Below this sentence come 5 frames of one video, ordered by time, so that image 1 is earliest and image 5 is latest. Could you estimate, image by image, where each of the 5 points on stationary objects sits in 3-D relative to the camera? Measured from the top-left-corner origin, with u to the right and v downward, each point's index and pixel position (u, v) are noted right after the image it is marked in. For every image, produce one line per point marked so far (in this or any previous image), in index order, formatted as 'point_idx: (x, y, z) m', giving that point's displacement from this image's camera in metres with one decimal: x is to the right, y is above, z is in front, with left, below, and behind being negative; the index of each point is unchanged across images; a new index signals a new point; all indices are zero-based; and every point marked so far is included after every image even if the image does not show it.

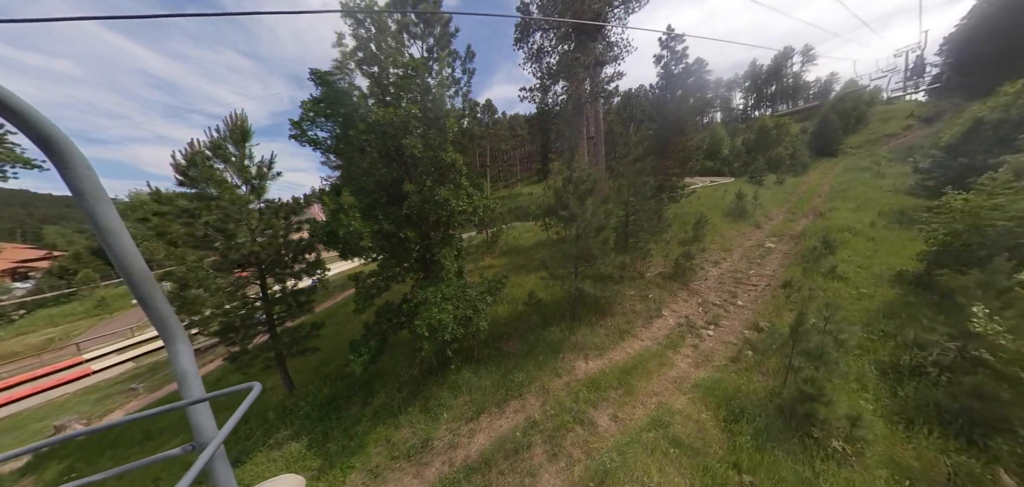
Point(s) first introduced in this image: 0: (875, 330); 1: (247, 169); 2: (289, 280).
0: (+10.5, -2.5, +8.3) m
1: (-7.1, +1.9, +7.7) m
2: (-6.3, -1.0, +8.1) m
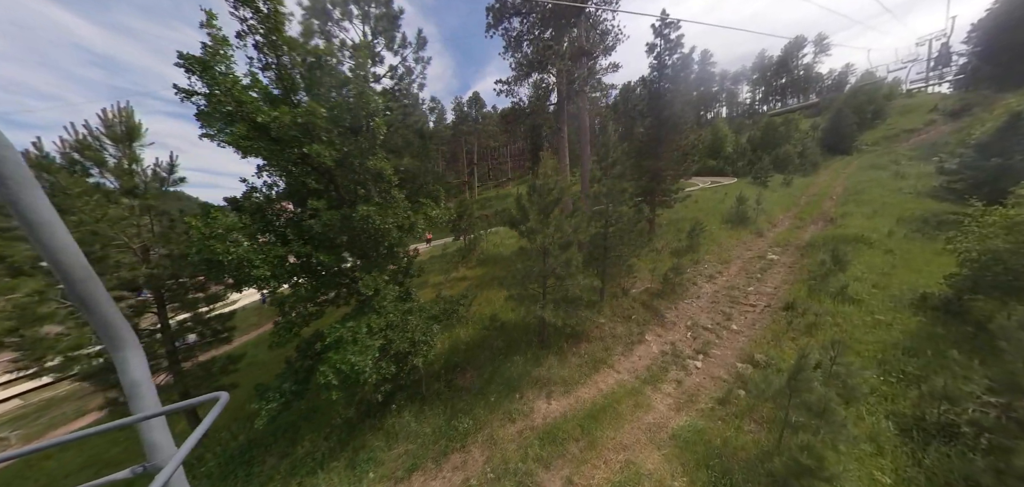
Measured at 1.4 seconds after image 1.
0: (+9.2, -3.1, +6.9) m
1: (-8.3, +1.4, +6.6) m
2: (-7.6, -1.6, +7.1) m
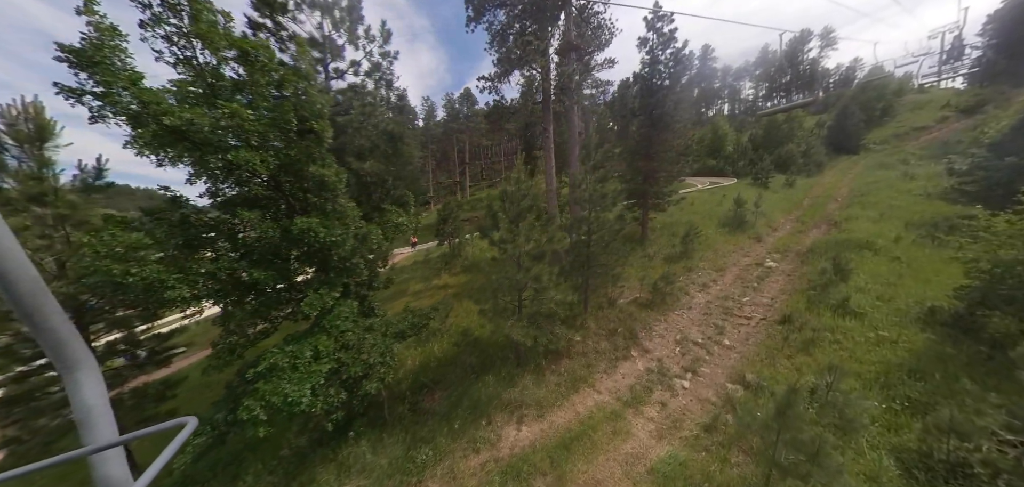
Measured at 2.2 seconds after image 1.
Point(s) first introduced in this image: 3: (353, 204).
0: (+8.5, -3.4, +6.3) m
1: (-9.1, +1.1, +6.1) m
2: (-8.4, -1.9, +6.6) m
3: (-3.4, +0.8, +6.1) m
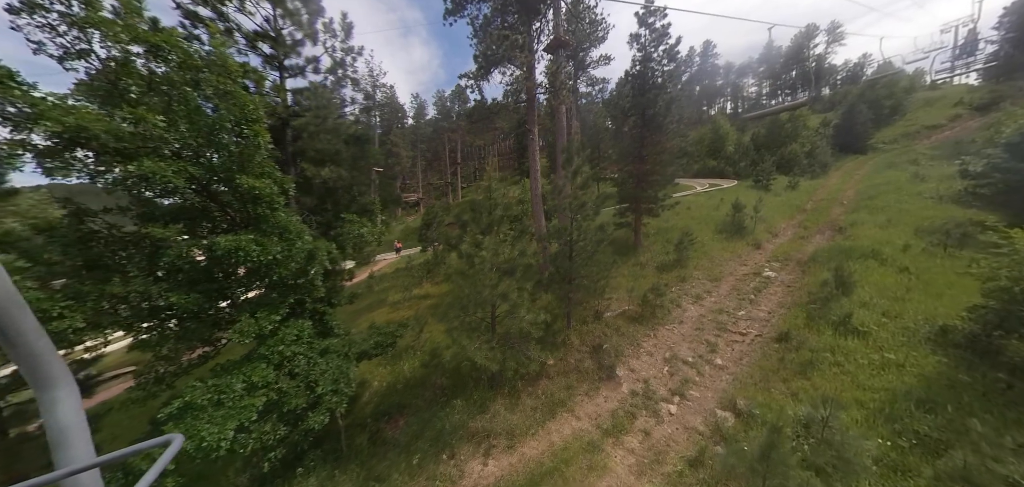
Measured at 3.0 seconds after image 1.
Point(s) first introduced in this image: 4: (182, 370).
0: (+7.7, -3.7, +5.6) m
1: (-9.9, +0.8, +5.6) m
2: (-9.1, -2.2, +6.1) m
3: (-4.1, +0.5, +5.6) m
4: (-6.2, -2.3, +5.6) m
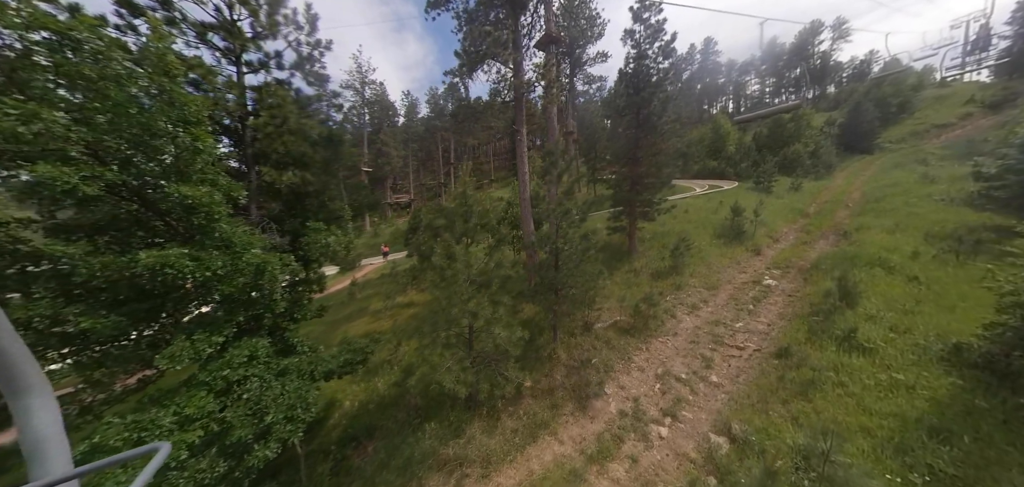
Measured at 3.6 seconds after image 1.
0: (+7.2, -4.0, +5.1) m
1: (-10.4, +0.5, +5.1) m
2: (-9.6, -2.5, +5.7) m
3: (-4.7, +0.2, +5.1) m
4: (-6.7, -2.5, +5.1) m
